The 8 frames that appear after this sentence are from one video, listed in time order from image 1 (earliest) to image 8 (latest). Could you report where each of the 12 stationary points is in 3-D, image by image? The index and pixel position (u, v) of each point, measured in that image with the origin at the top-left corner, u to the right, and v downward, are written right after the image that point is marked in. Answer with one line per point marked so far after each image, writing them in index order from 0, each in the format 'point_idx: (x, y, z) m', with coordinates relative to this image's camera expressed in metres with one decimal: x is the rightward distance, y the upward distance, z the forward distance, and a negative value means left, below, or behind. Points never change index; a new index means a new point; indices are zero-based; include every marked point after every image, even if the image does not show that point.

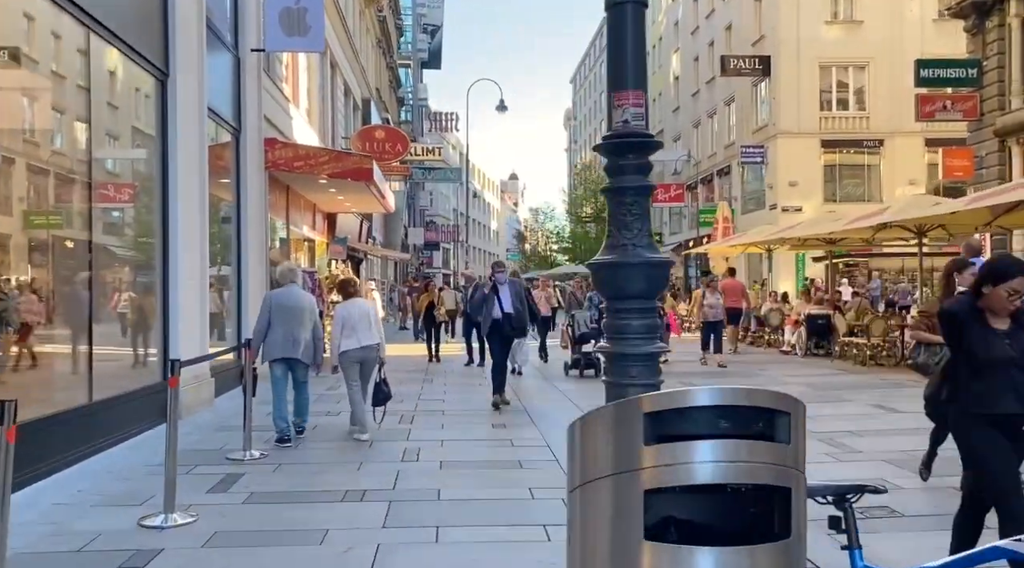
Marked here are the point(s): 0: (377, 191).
0: (-2.5, +1.8, +18.3) m
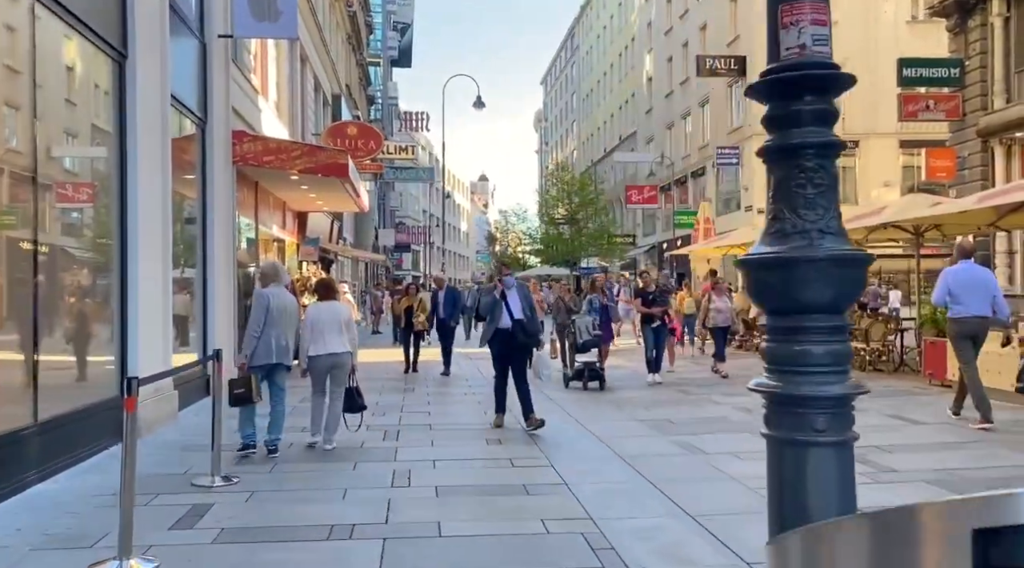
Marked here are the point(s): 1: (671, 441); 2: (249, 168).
0: (-2.9, +1.7, +17.4) m
1: (+1.5, -1.4, +8.6) m
2: (-4.1, +1.8, +14.8) m
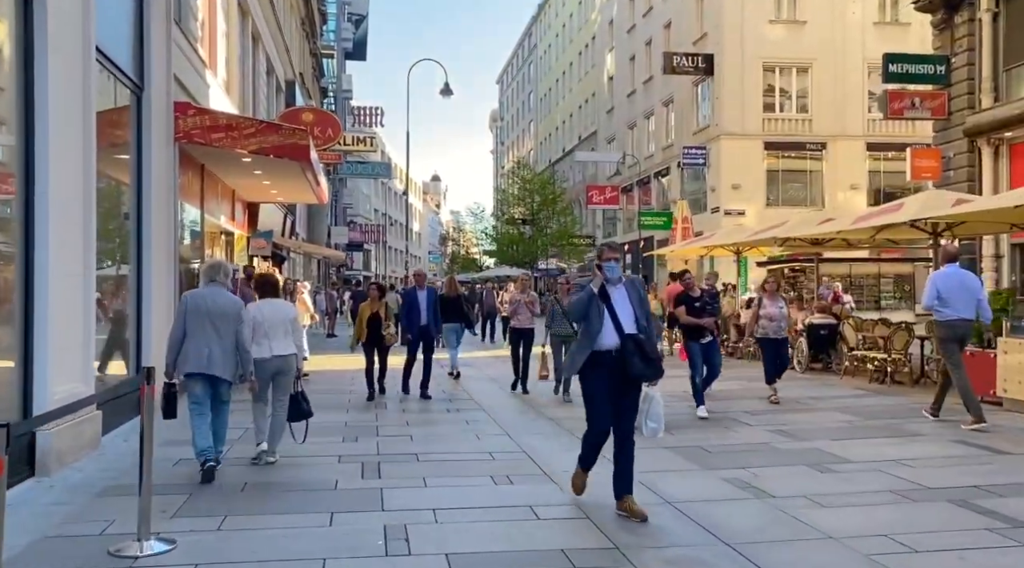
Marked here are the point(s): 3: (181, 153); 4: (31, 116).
0: (-3.3, +1.7, +15.5) m
1: (+1.5, -1.4, +7.0) m
2: (-4.3, +1.9, +12.9) m
3: (-4.5, +1.8, +12.7) m
4: (-3.8, +1.4, +7.6) m
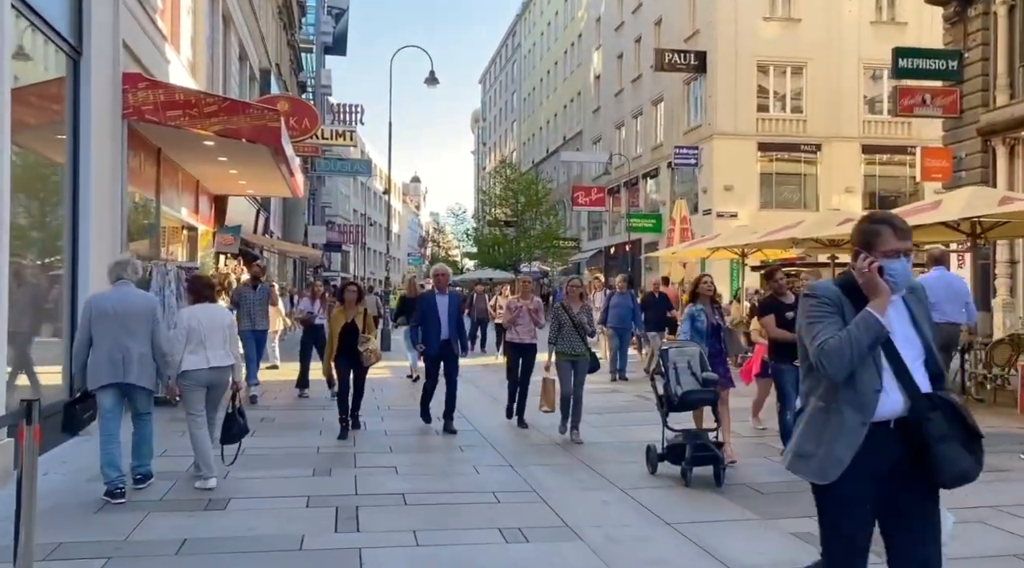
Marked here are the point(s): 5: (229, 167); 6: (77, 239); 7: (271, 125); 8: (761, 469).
0: (-3.3, +1.7, +14.0) m
1: (+1.6, -1.5, +5.5) m
2: (-4.3, +1.9, +11.3) m
3: (-4.5, +1.8, +11.2) m
4: (-3.7, +1.4, +6.0) m
5: (-4.3, +1.8, +14.5) m
6: (-4.3, +0.4, +9.3) m
7: (-2.9, +1.9, +11.6) m
8: (+2.1, -1.5, +7.8) m
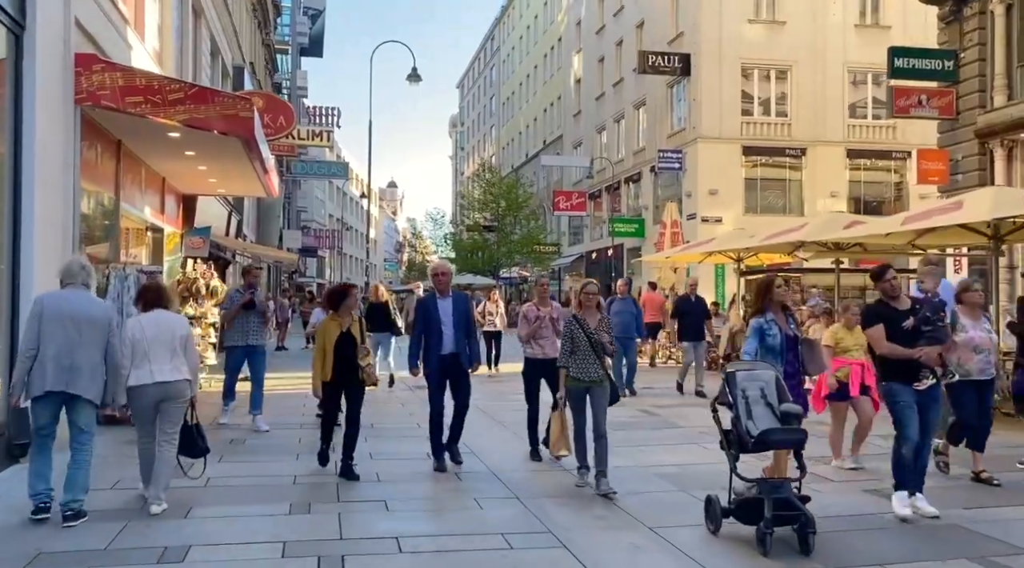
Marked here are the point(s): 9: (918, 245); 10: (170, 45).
0: (-3.4, +1.6, +13.0) m
1: (+1.7, -1.5, +4.6) m
2: (-4.4, +1.8, +10.3) m
3: (-4.5, +1.7, +10.1) m
4: (-3.6, +1.4, +5.0) m
5: (-4.4, +1.7, +13.4) m
6: (-4.3, +0.4, +8.3) m
7: (-3.0, +1.9, +10.5) m
8: (+2.1, -1.5, +6.8) m
9: (+6.5, +0.6, +15.2) m
10: (-5.8, +4.1, +16.1) m
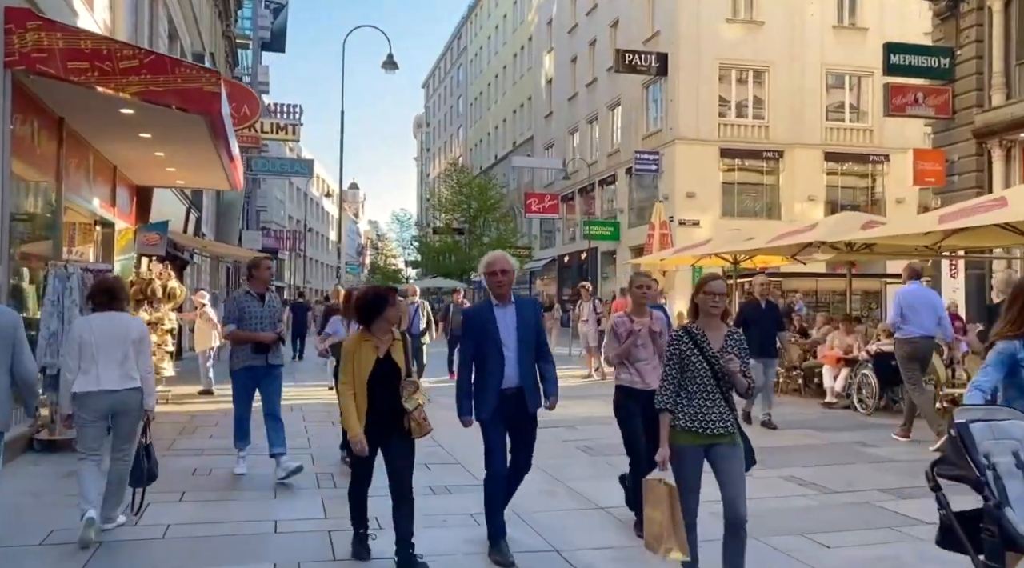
0: (-3.5, +1.6, +11.5) m
1: (+2.0, -1.5, +3.4) m
2: (-4.3, +1.8, +8.8) m
3: (-4.4, +1.7, +8.6) m
4: (-3.3, +1.4, +3.5) m
5: (-4.5, +1.7, +11.9) m
6: (-4.1, +0.4, +6.8) m
7: (-2.9, +1.9, +9.1) m
8: (+2.3, -1.5, +5.6) m
9: (+6.3, +0.6, +14.1) m
10: (-6.0, +4.0, +14.6) m
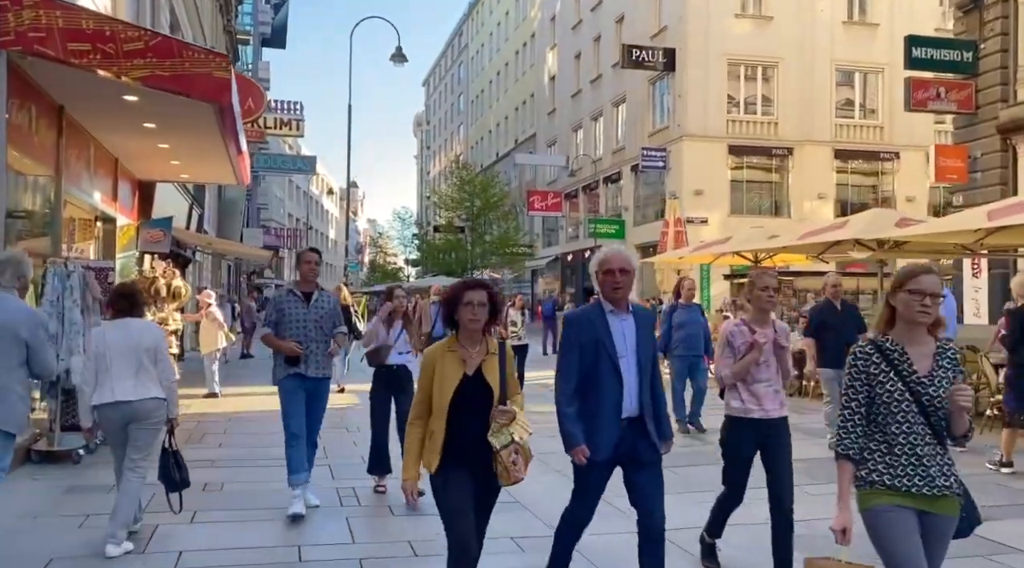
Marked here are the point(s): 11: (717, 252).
0: (-3.2, +1.6, +10.9) m
1: (+2.3, -1.5, +2.8) m
2: (-4.0, +1.8, +8.1) m
3: (-4.1, +1.7, +8.0) m
4: (-3.0, +1.4, +2.9) m
5: (-4.2, +1.7, +11.3) m
6: (-3.8, +0.4, +6.2) m
7: (-2.6, +1.9, +8.5) m
8: (+2.6, -1.6, +5.0) m
9: (+6.6, +0.6, +13.5) m
10: (-5.7, +4.1, +13.9) m
11: (+4.0, +0.6, +18.6) m
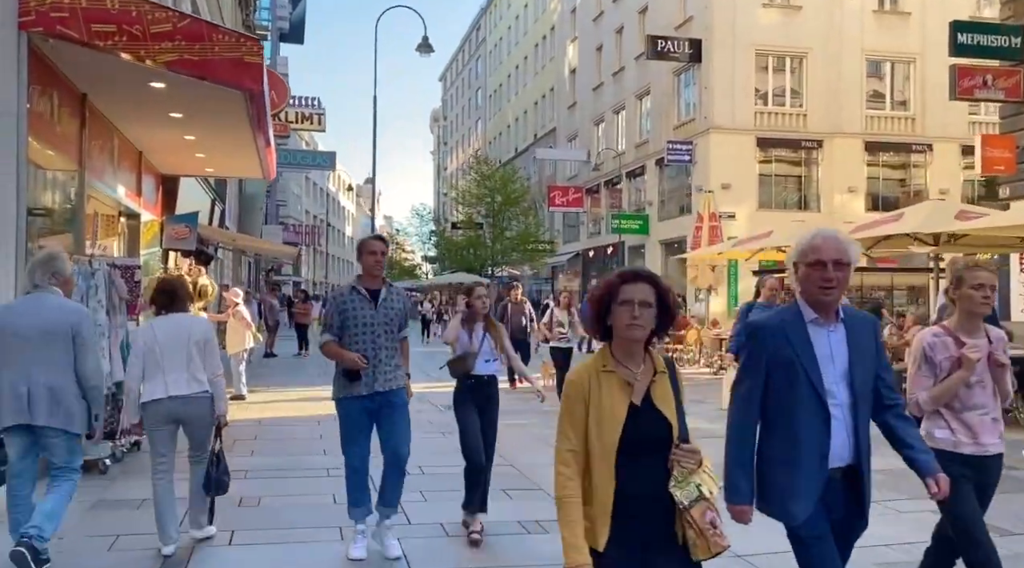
0: (-2.7, +1.6, +10.3) m
1: (+2.7, -1.5, +2.1) m
2: (-3.6, +1.8, +7.6) m
3: (-3.7, +1.7, +7.4) m
4: (-2.7, +1.4, +2.3) m
5: (-3.7, +1.7, +10.7) m
6: (-3.4, +0.4, +5.6) m
7: (-2.2, +1.9, +7.9) m
8: (+3.0, -1.6, +4.4) m
9: (+7.2, +0.6, +12.8) m
10: (-5.1, +4.1, +13.4) m
11: (+4.6, +0.7, +17.9) m
